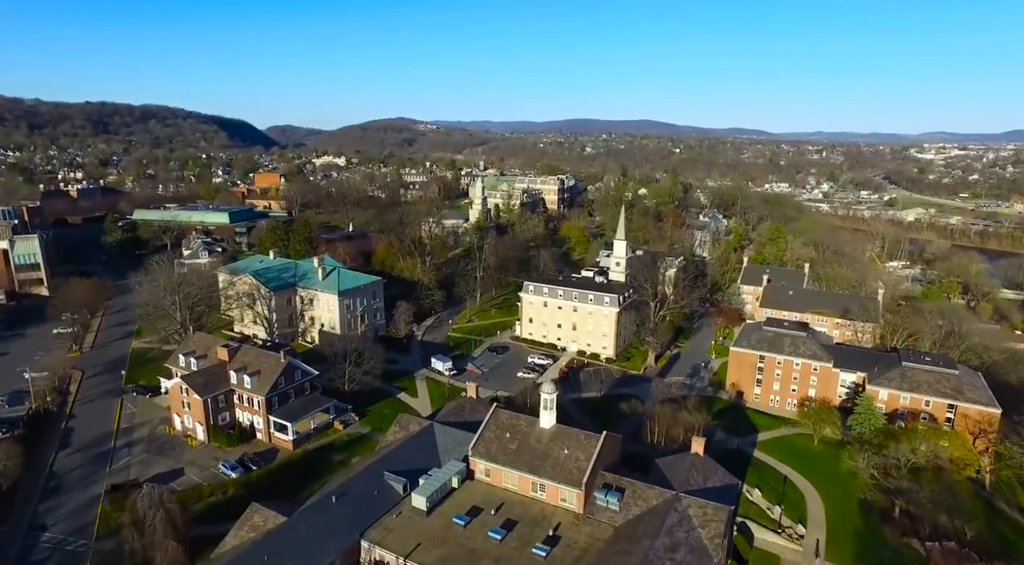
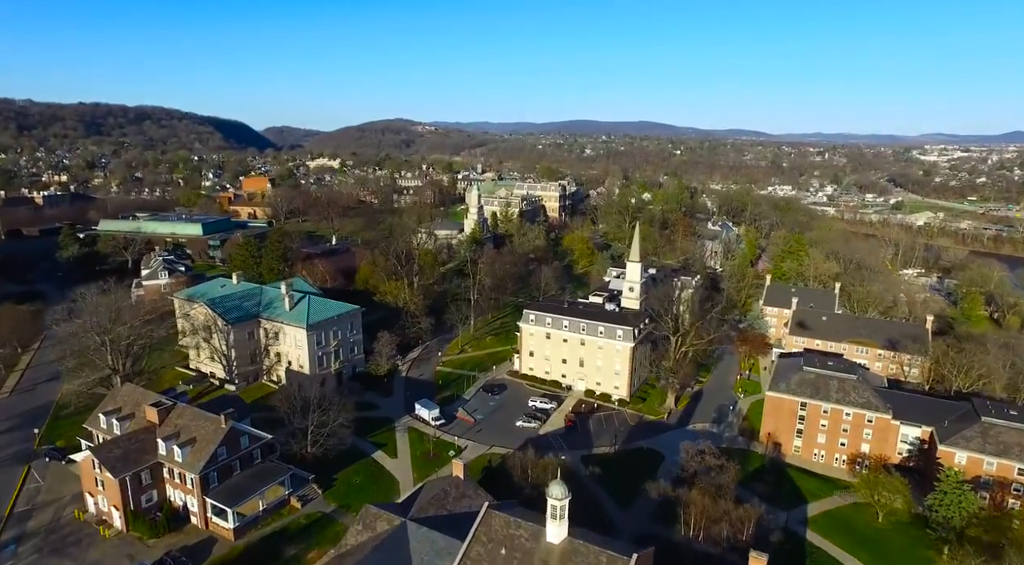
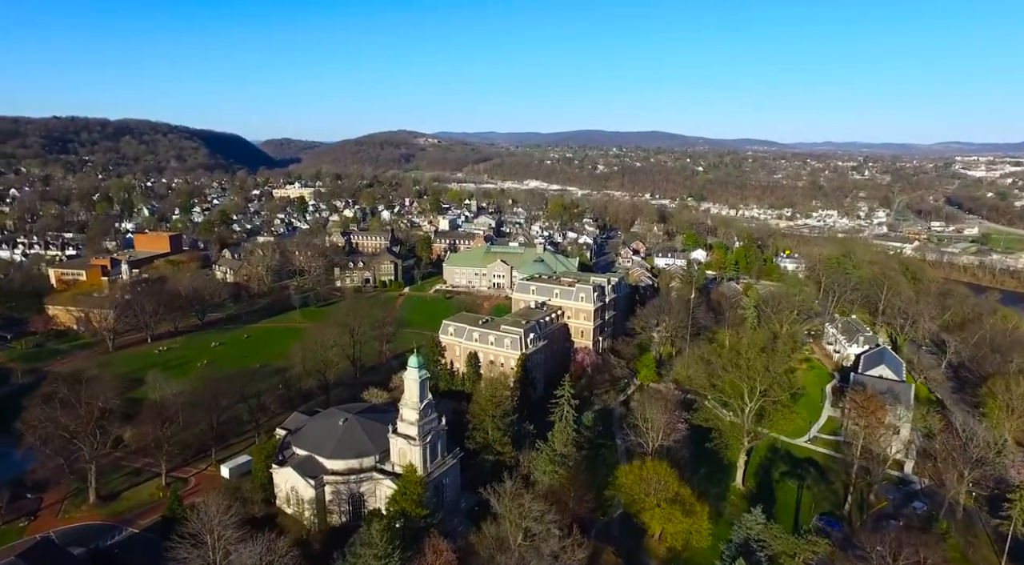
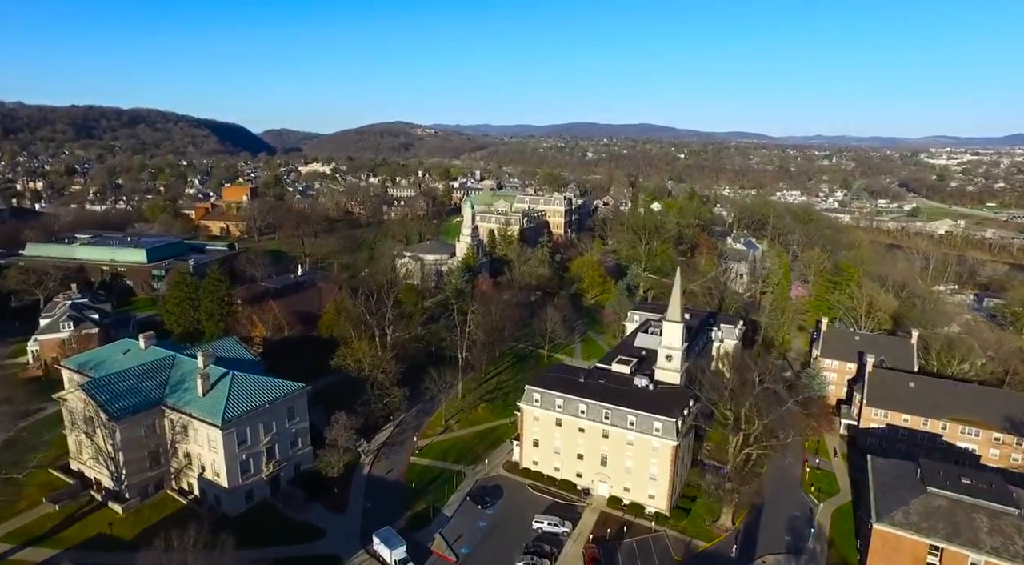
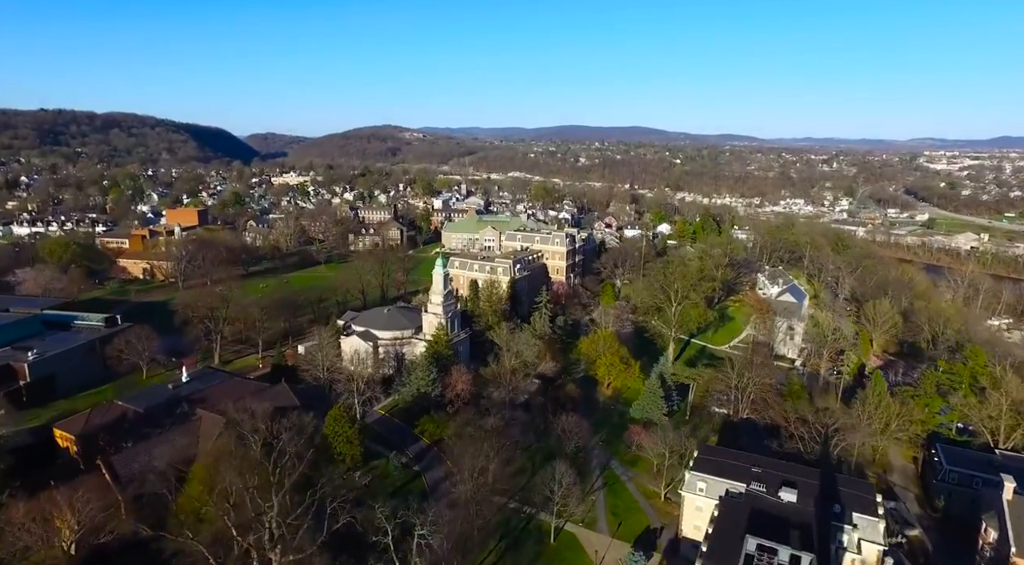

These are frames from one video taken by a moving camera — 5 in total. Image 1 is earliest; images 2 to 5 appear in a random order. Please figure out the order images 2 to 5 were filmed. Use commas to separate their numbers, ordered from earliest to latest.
2, 4, 5, 3
